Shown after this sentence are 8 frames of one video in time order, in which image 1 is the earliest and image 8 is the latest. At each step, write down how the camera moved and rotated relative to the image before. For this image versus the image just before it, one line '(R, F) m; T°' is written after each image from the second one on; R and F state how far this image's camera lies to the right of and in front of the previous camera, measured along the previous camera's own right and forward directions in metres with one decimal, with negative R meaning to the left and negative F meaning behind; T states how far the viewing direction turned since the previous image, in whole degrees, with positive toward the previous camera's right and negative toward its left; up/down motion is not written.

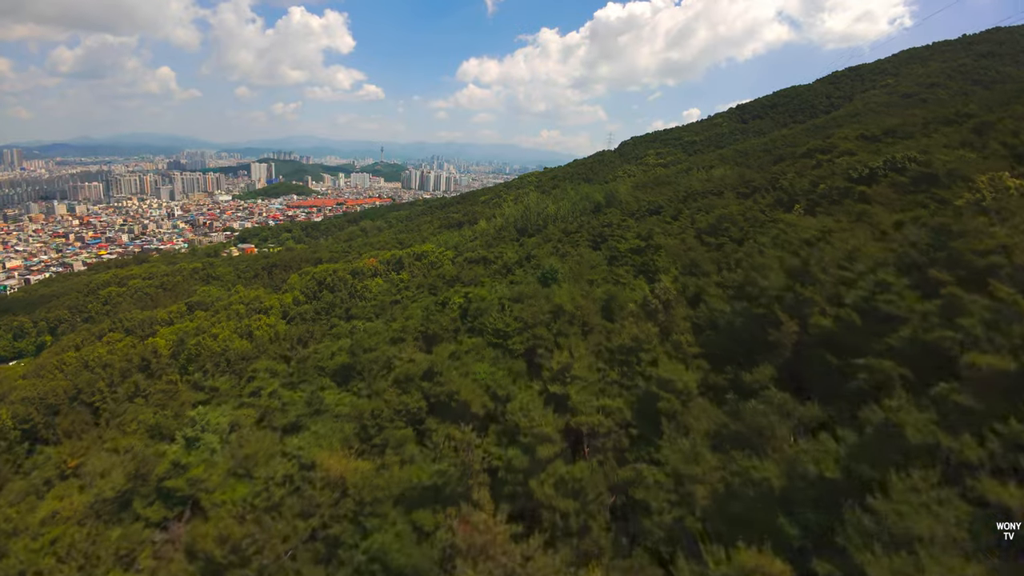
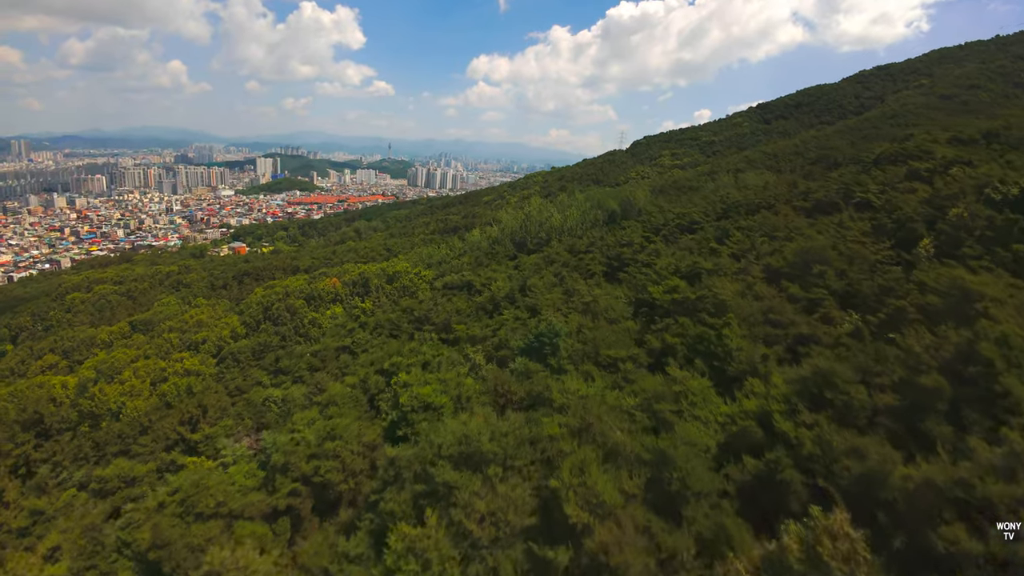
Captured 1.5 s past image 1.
(+0.7, +6.8) m; -1°
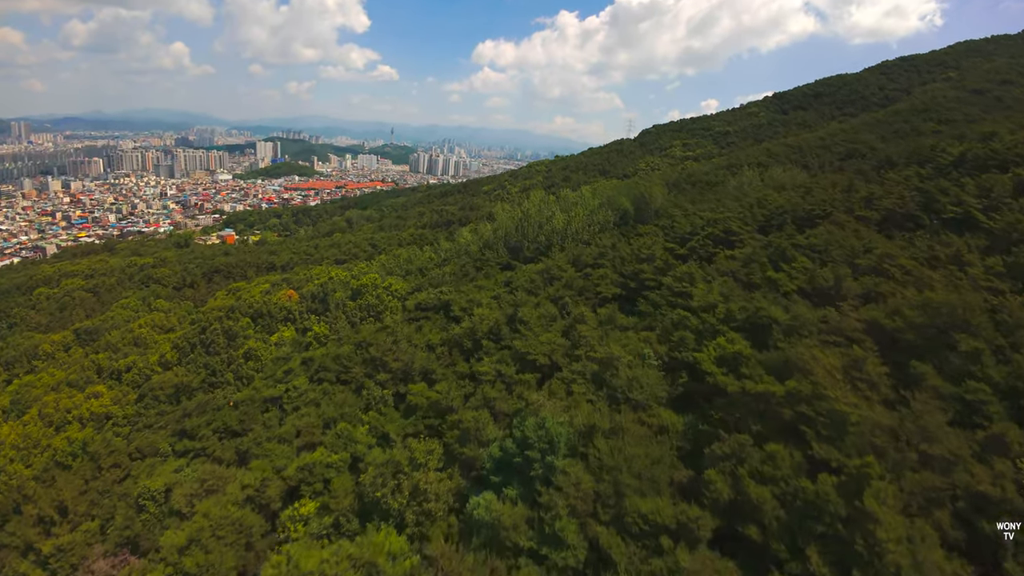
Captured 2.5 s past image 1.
(+0.5, +4.9) m; 0°
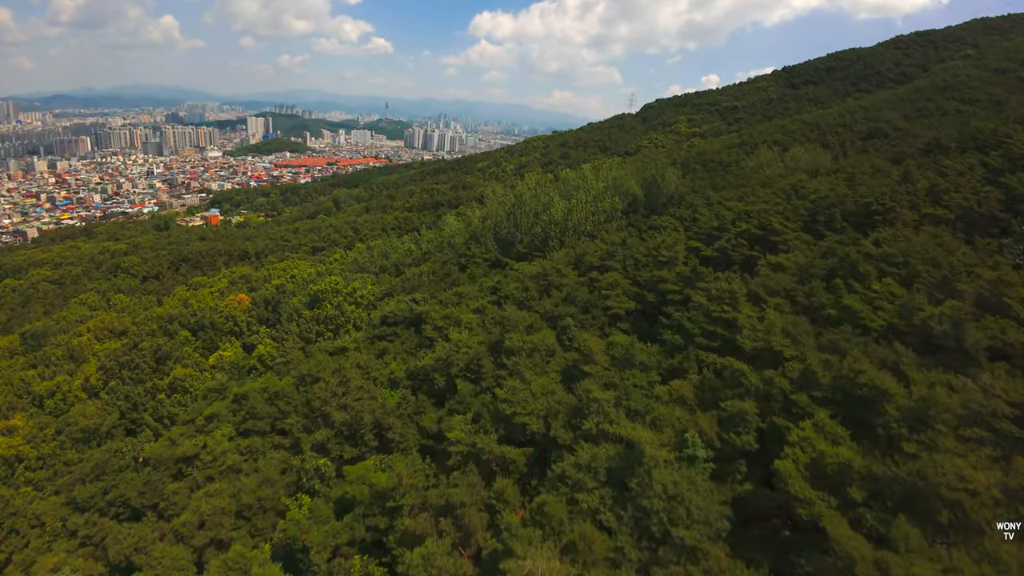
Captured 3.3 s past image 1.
(+0.3, +3.7) m; 0°
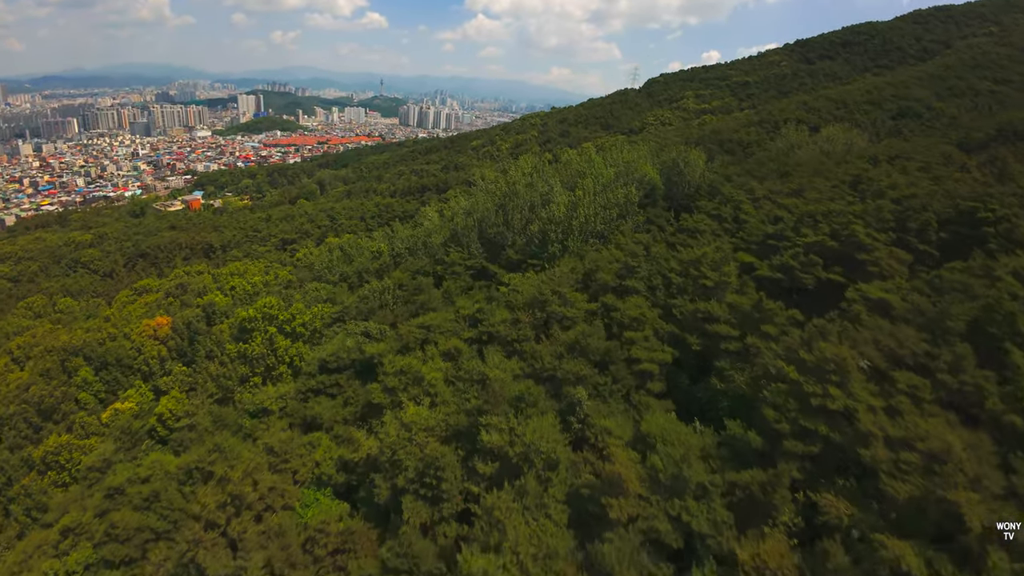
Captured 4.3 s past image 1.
(+0.3, +4.3) m; 0°
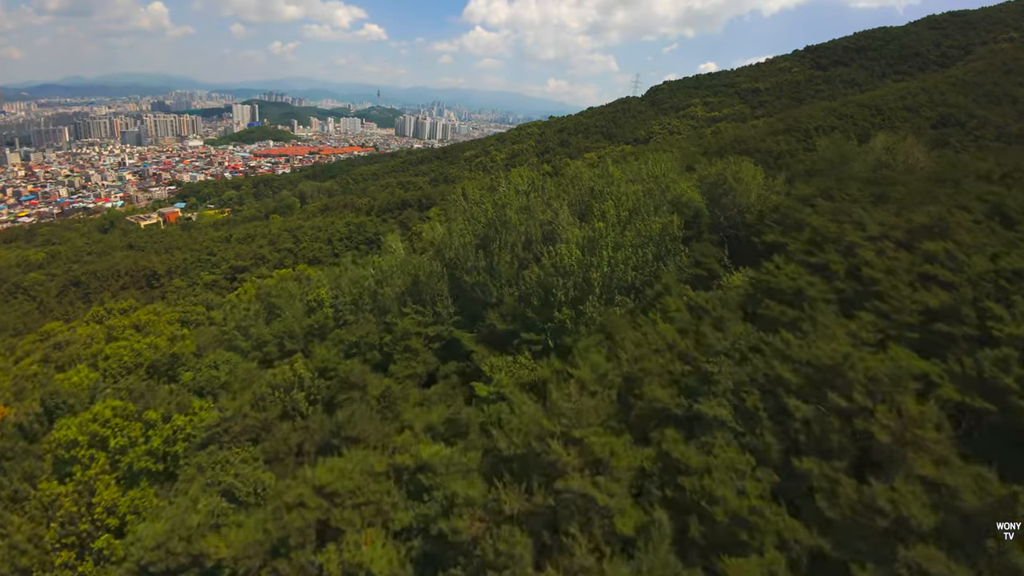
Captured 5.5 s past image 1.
(+0.2, +5.5) m; 0°
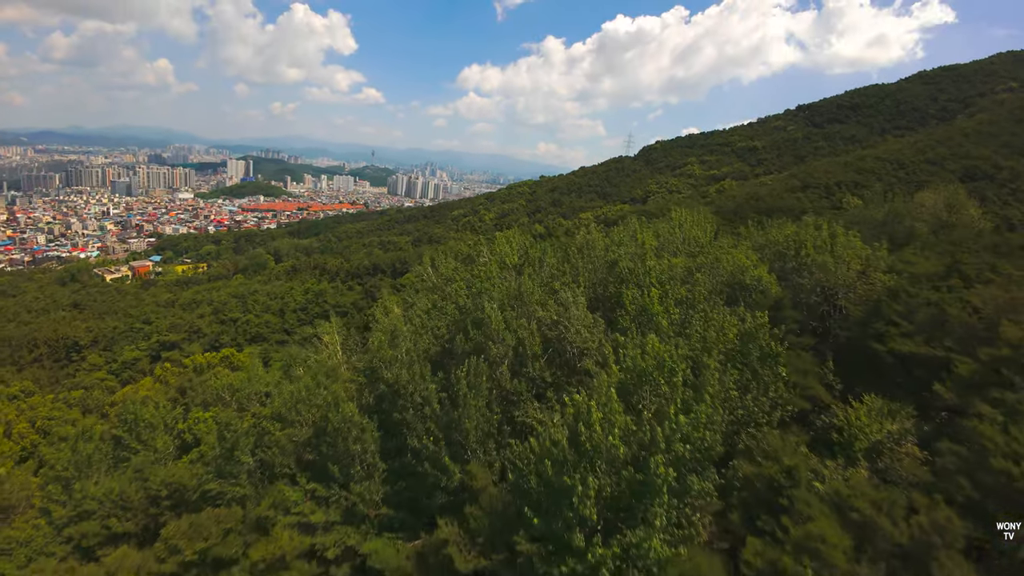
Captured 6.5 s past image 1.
(+0.1, +4.7) m; +1°
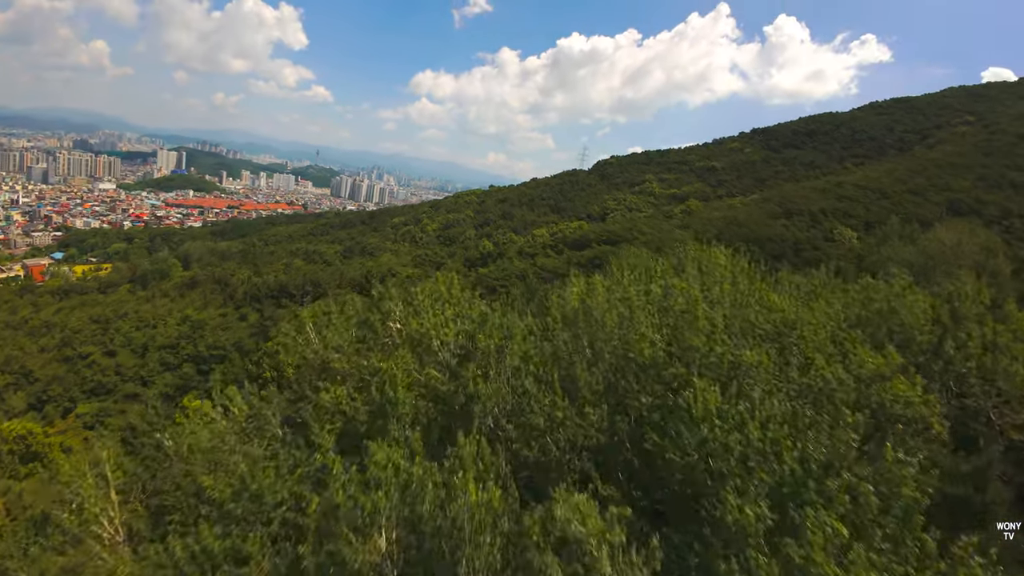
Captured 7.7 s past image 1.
(+0.1, +4.9) m; +5°
